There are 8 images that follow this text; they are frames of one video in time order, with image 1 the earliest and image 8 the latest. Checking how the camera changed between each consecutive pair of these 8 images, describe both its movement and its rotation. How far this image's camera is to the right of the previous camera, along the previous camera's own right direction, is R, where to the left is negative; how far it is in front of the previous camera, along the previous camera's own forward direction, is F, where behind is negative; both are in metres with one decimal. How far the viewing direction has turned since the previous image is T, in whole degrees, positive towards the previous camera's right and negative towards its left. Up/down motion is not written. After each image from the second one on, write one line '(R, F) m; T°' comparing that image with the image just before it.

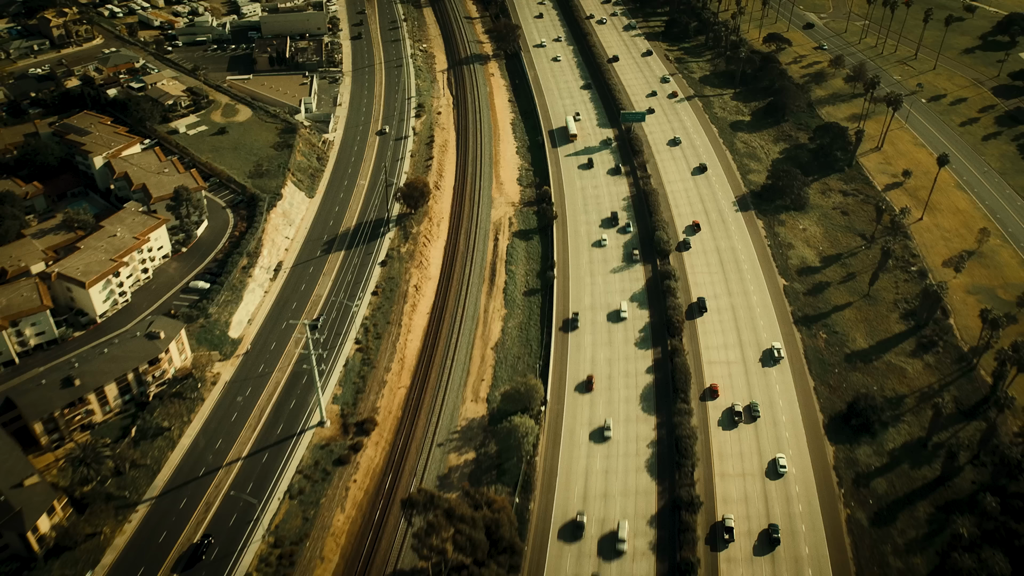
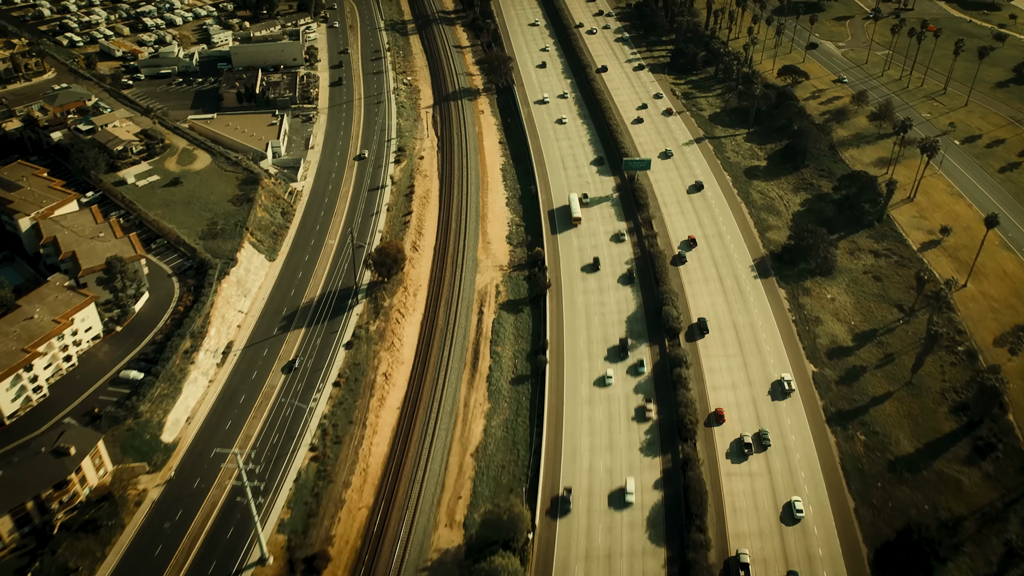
(+1.2, +10.2) m; 0°
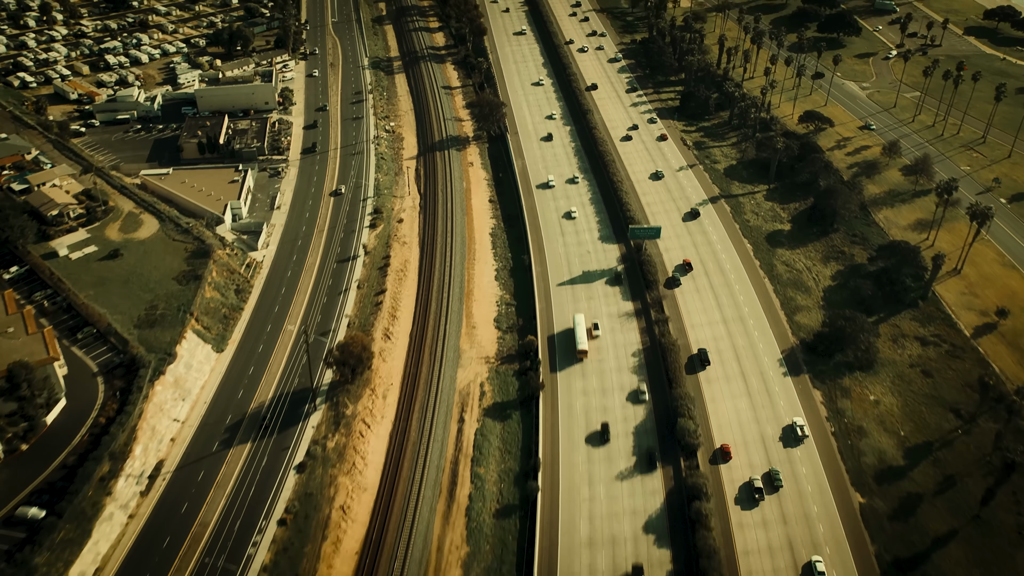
(+1.1, +10.7) m; 0°
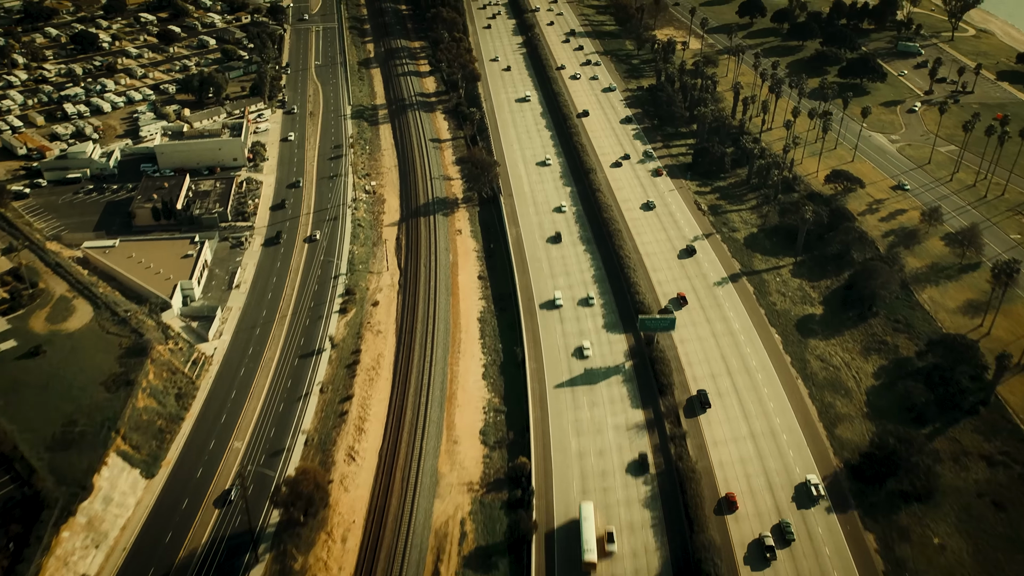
(+0.9, +10.4) m; 0°
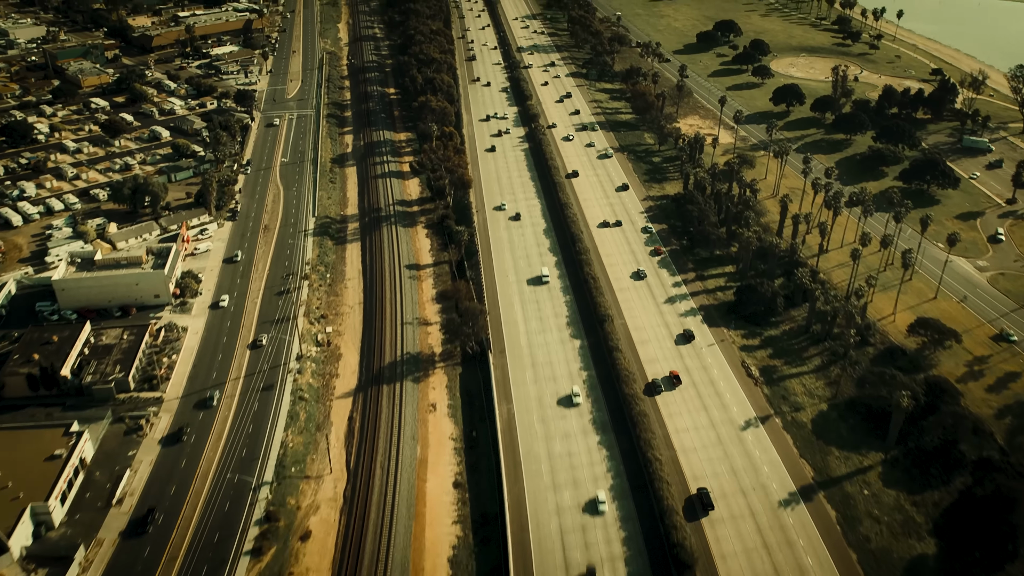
(+1.3, +19.7) m; -1°
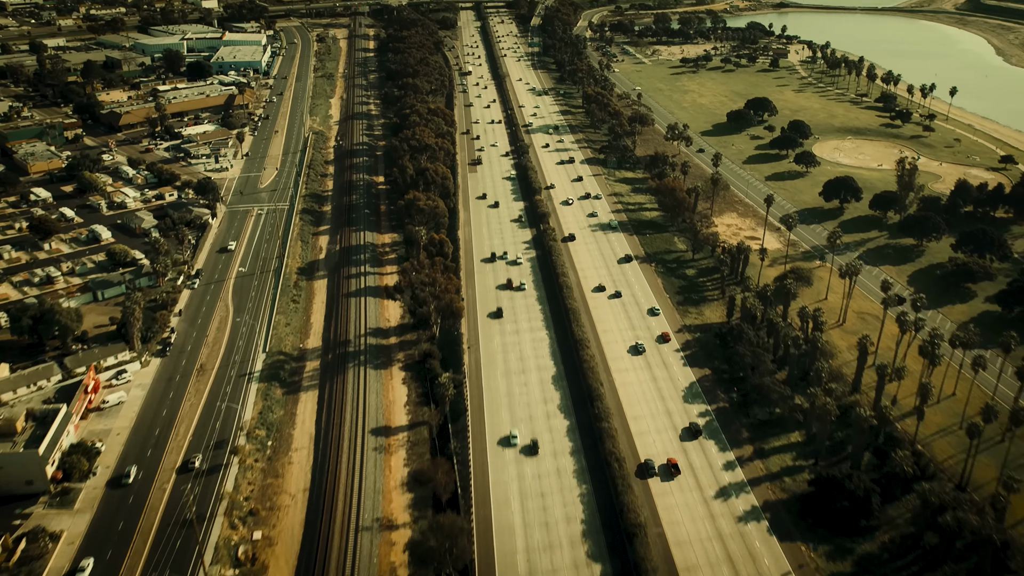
(+1.0, +18.8) m; -1°
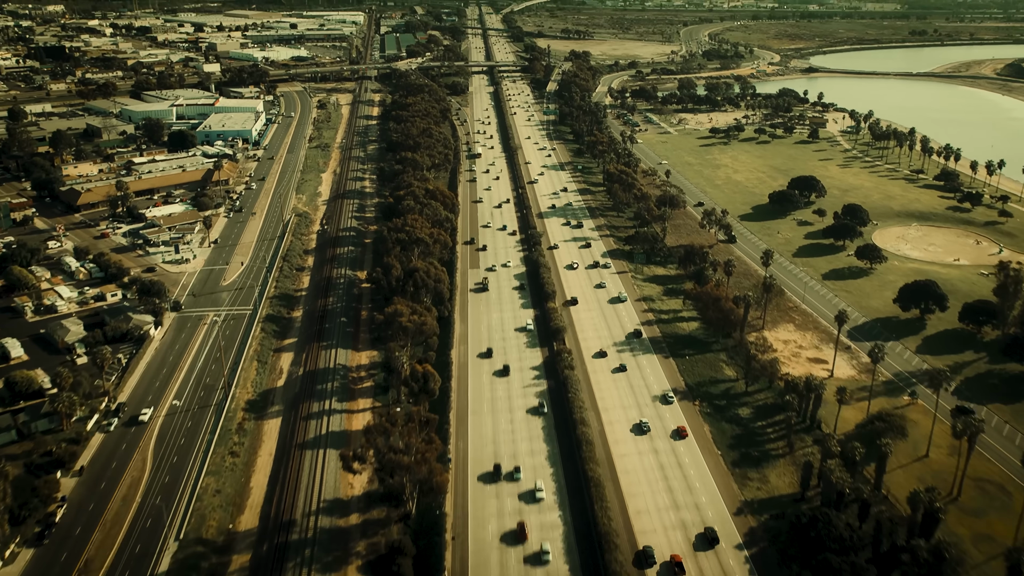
(+0.9, +18.5) m; -1°
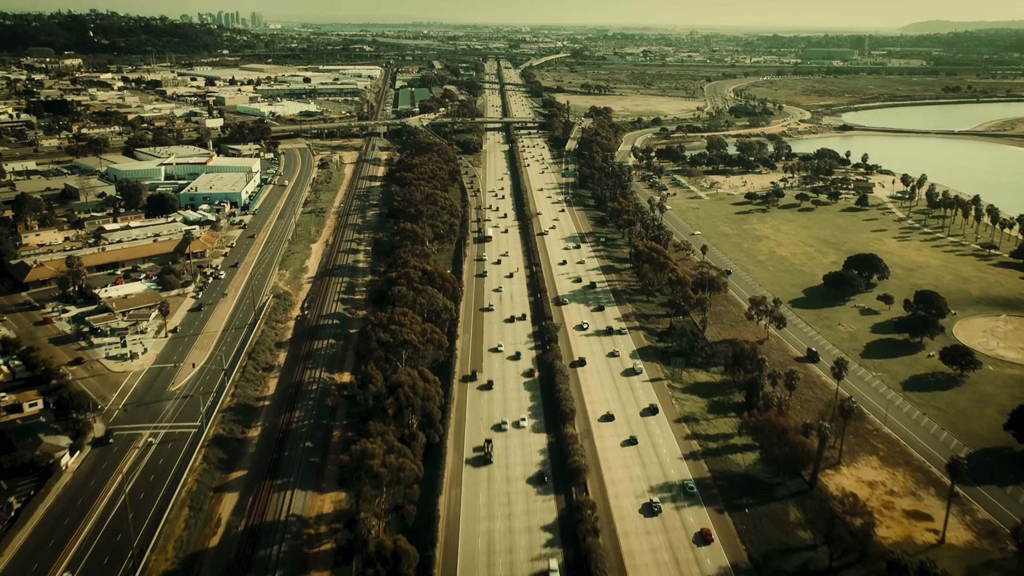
(+0.7, +17.3) m; -1°
